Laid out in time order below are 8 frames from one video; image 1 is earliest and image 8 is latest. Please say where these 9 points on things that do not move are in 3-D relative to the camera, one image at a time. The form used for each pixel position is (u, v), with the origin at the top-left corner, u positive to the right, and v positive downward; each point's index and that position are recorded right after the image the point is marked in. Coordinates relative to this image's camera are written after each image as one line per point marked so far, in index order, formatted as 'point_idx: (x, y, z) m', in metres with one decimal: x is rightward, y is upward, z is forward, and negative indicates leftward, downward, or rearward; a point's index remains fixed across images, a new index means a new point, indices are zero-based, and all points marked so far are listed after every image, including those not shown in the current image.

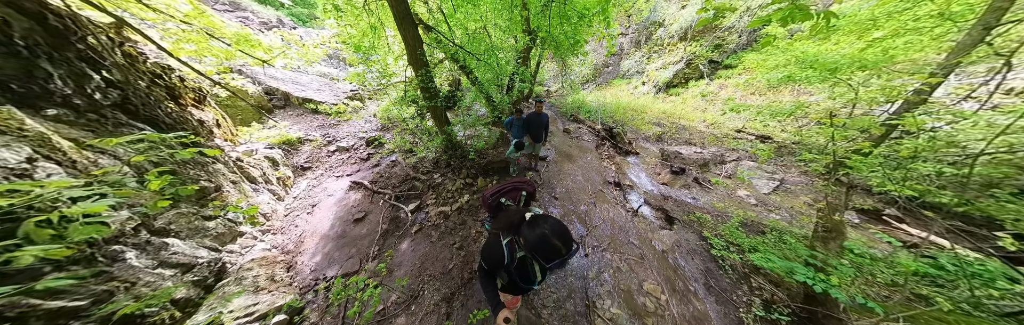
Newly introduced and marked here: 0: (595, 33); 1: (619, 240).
0: (+2.3, +3.4, +4.4) m
1: (+2.3, -1.7, +3.7) m
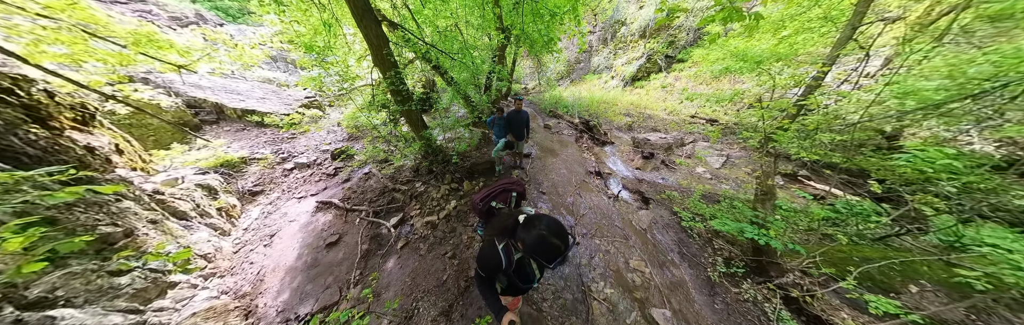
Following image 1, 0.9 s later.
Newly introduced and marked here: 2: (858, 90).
0: (+1.5, +3.6, +4.6) m
1: (+2.1, -1.5, +4.0) m
2: (+5.0, +1.0, +2.4) m
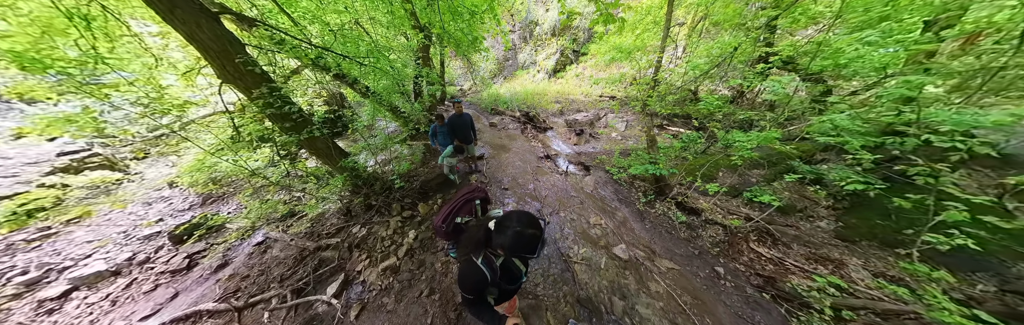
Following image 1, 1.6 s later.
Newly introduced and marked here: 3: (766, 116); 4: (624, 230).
0: (-0.7, +3.7, +4.8) m
1: (+1.4, -1.0, +4.6) m
2: (+3.9, +2.2, +3.9) m
3: (+4.3, +0.7, +2.8) m
4: (+2.4, -1.5, +3.7) m
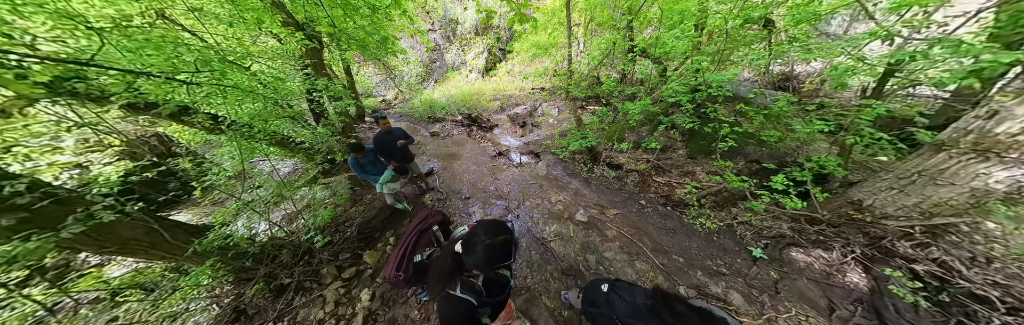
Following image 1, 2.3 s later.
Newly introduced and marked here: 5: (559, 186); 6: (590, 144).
0: (-2.8, +3.2, +4.1) m
1: (+0.4, -0.7, +4.9) m
2: (+2.0, +3.0, +4.9) m
3: (+3.1, +1.7, +4.1) m
4: (+1.8, -0.9, +4.4) m
5: (+1.4, -0.7, +4.8) m
6: (+2.1, +0.5, +4.5) m
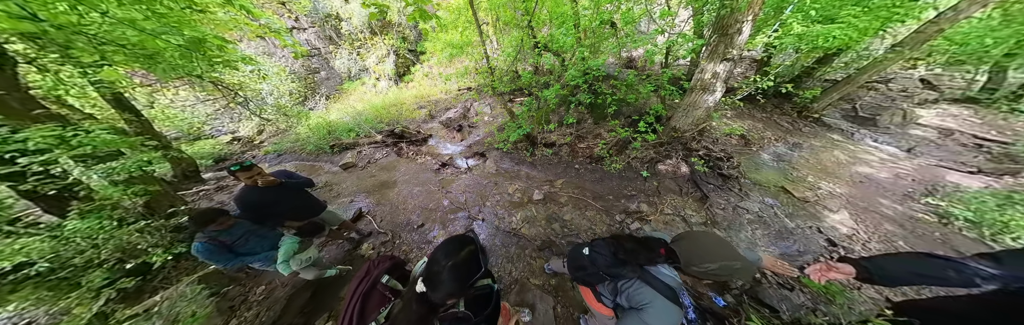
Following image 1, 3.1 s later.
0: (-4.5, +2.1, +2.6) m
1: (-0.8, -0.8, +4.8) m
2: (-0.5, +3.3, +5.2) m
3: (+1.2, +2.4, +4.9) m
4: (+0.6, -0.5, +4.9) m
5: (0.0, -0.4, +5.1) m
6: (+0.5, +0.9, +5.0) m
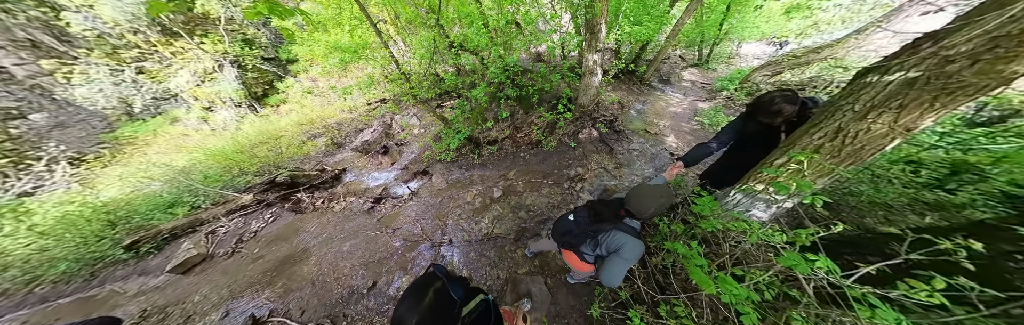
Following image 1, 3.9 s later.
0: (-5.0, +0.6, +0.7) m
1: (-1.8, -1.2, +4.2) m
2: (-2.9, +2.8, +4.5) m
3: (-1.1, +2.4, +4.9) m
4: (-0.7, -0.5, +4.9) m
5: (-1.3, -0.6, +4.8) m
6: (-1.3, +0.8, +4.8) m
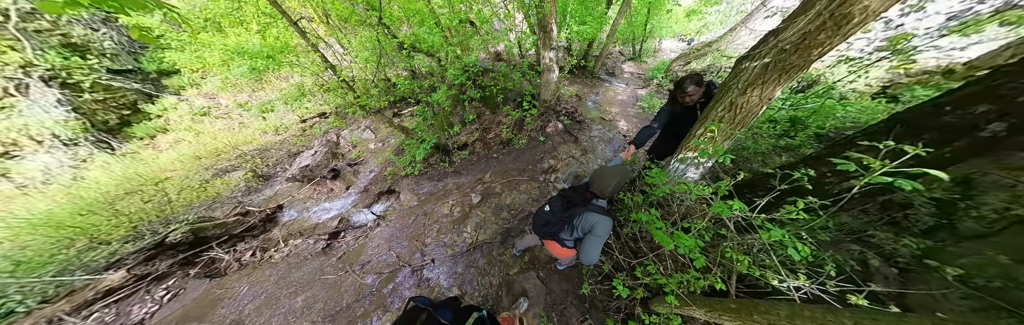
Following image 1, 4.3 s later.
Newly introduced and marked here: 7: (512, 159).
0: (-4.9, -0.2, -0.3) m
1: (-2.2, -1.5, +3.8) m
2: (-3.9, +2.2, +3.8) m
3: (-2.1, +2.2, +4.6) m
4: (-1.3, -0.7, +4.7) m
5: (-1.9, -0.9, +4.5) m
6: (-2.0, +0.5, +4.5) m
7: (0.0, +0.1, +5.2) m
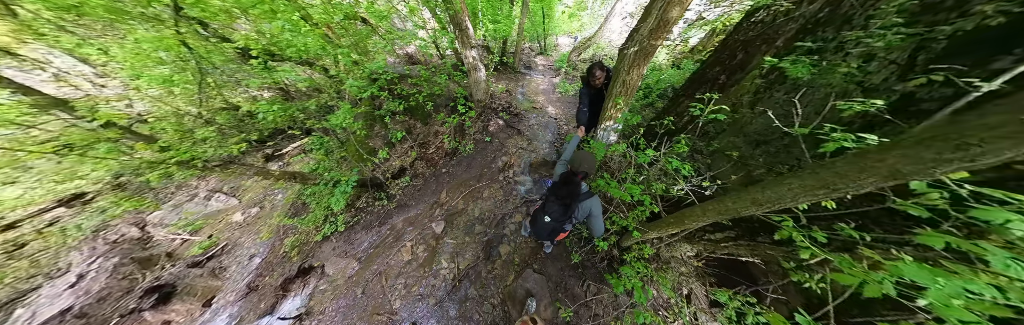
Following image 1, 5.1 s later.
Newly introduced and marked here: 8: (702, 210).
0: (-3.6, -1.6, -2.1) m
1: (-2.3, -2.3, +2.8) m
2: (-4.9, +0.8, +1.9) m
3: (-3.6, +1.2, +3.3) m
4: (-2.1, -1.3, +3.9) m
5: (-2.5, -1.6, +3.5) m
6: (-3.0, -0.3, +3.3) m
7: (-1.4, -0.2, +4.8) m
8: (+2.5, -0.6, +2.2) m
